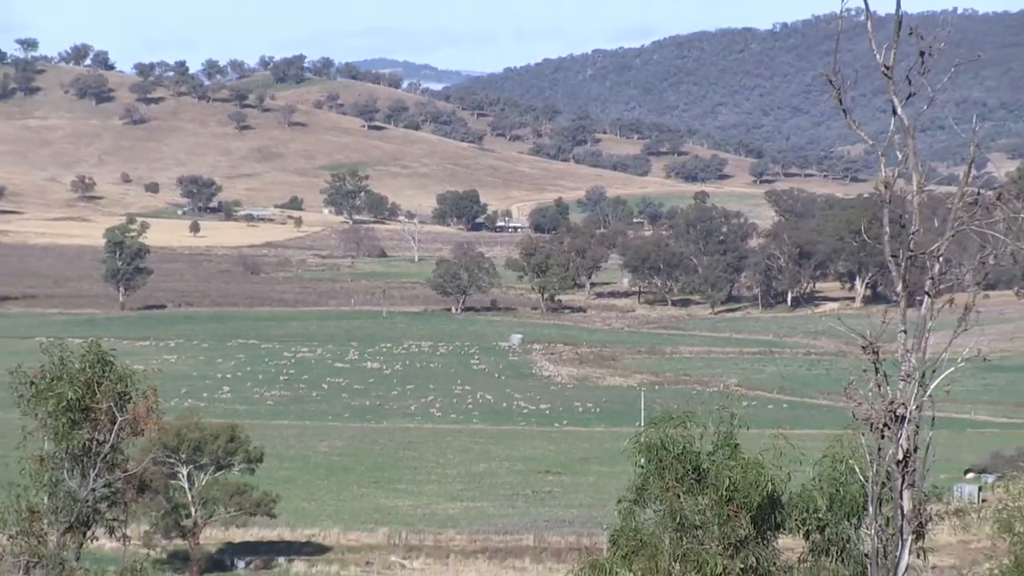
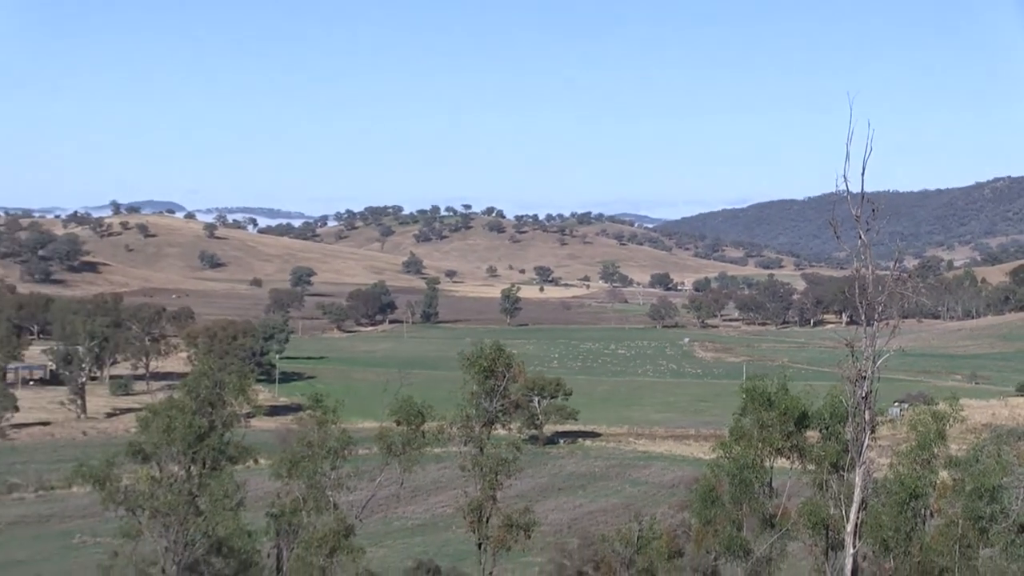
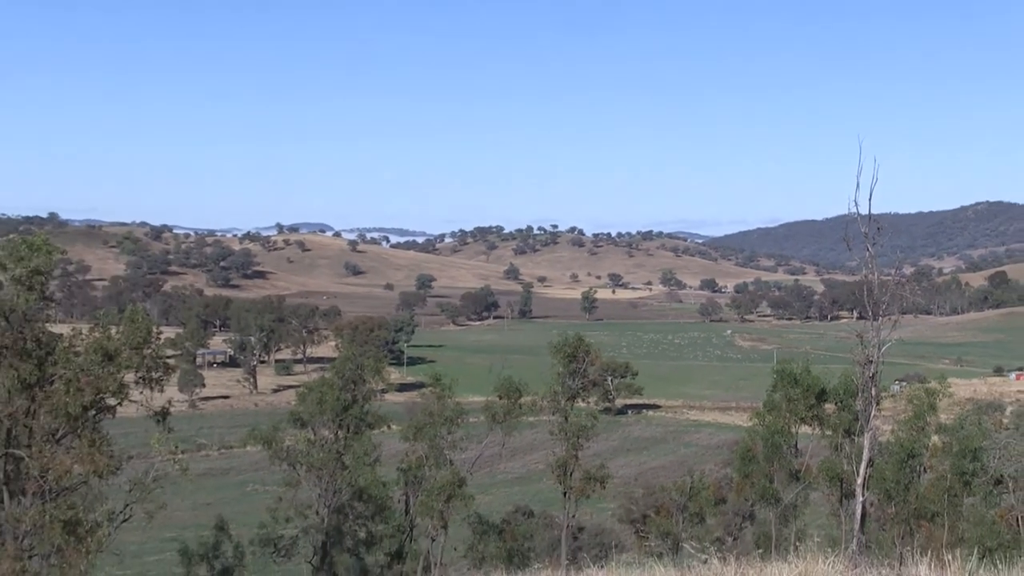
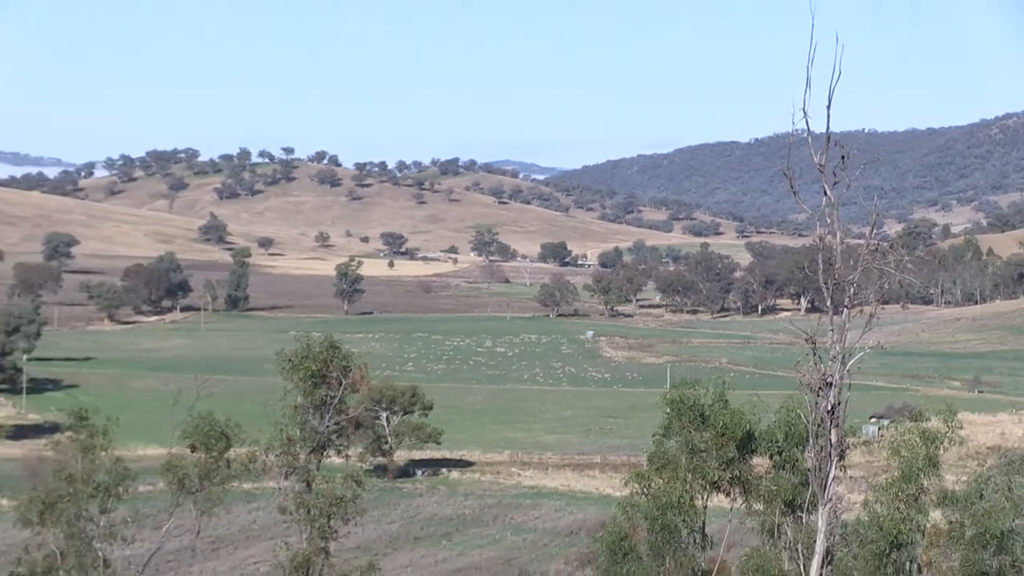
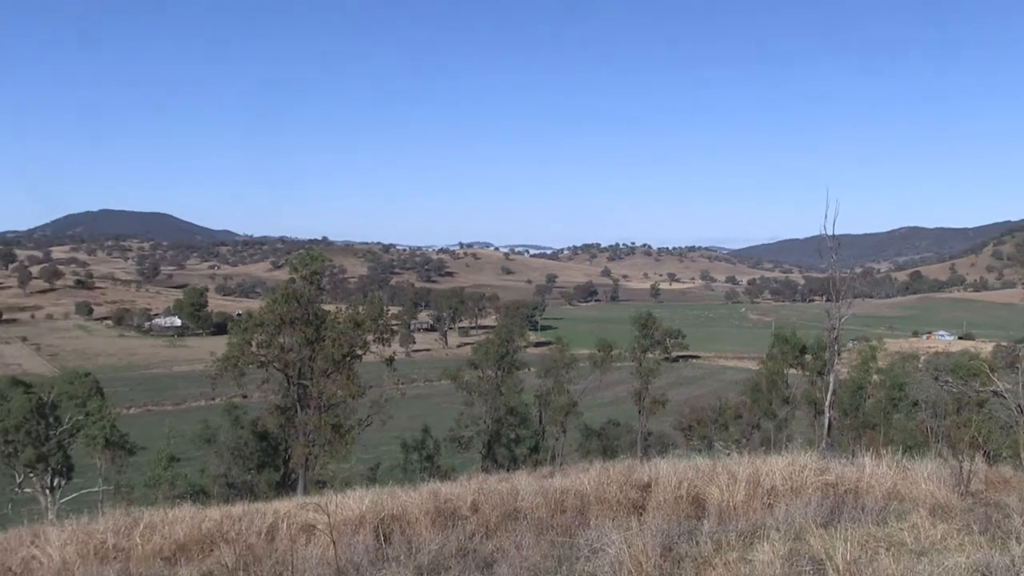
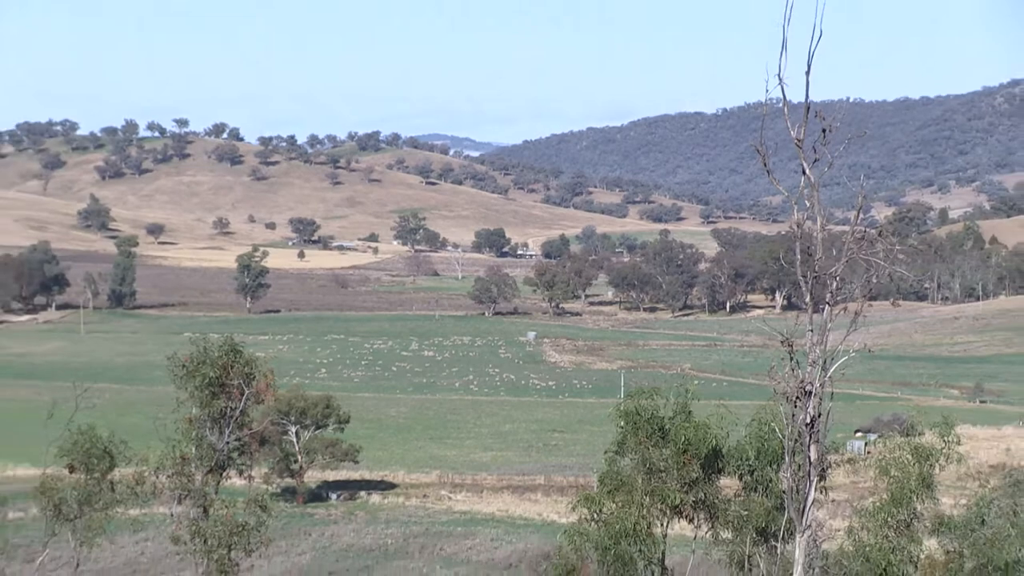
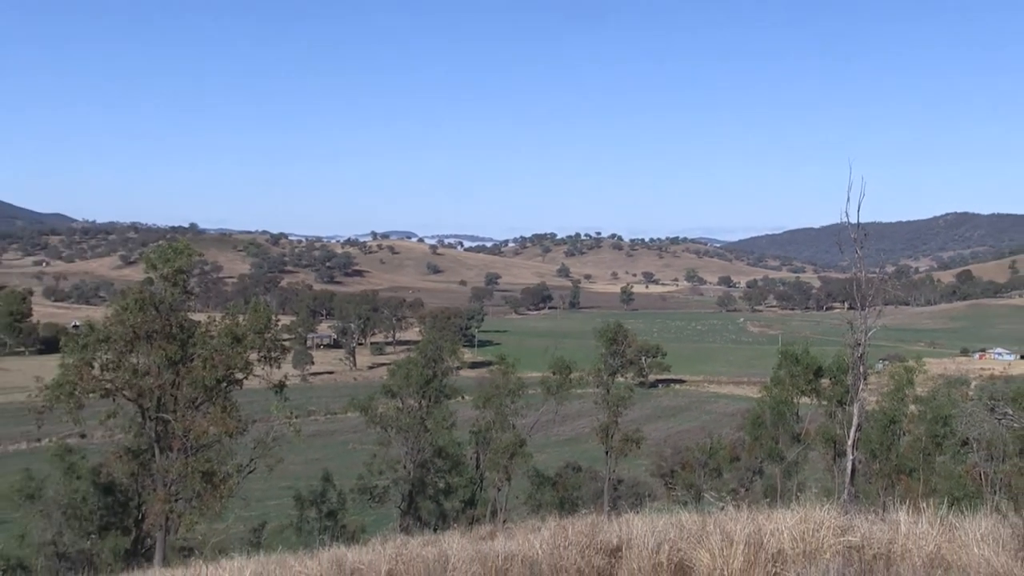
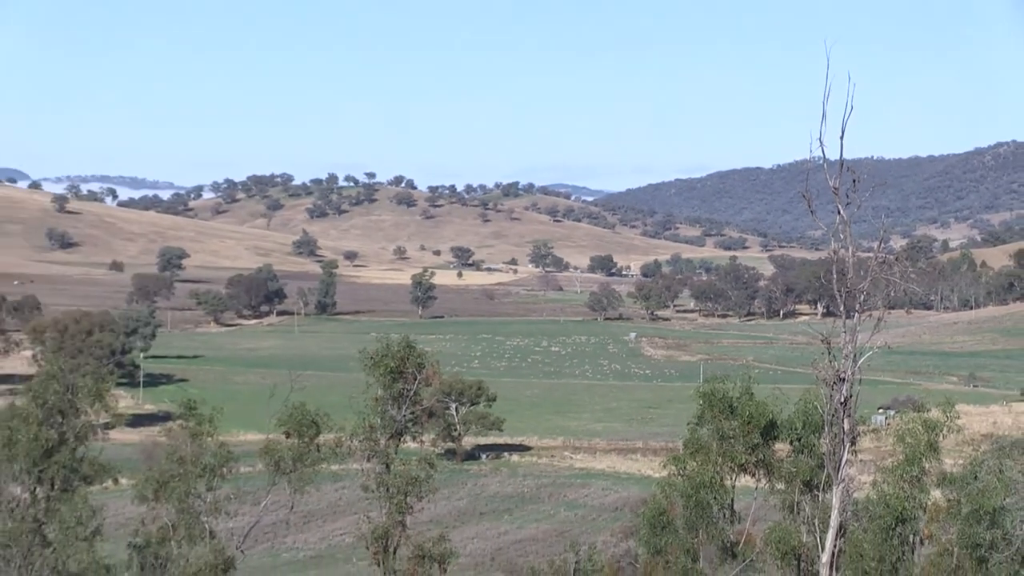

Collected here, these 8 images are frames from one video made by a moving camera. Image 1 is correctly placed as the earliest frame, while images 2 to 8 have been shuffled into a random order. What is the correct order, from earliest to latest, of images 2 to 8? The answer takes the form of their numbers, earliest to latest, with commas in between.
6, 4, 8, 2, 3, 7, 5
